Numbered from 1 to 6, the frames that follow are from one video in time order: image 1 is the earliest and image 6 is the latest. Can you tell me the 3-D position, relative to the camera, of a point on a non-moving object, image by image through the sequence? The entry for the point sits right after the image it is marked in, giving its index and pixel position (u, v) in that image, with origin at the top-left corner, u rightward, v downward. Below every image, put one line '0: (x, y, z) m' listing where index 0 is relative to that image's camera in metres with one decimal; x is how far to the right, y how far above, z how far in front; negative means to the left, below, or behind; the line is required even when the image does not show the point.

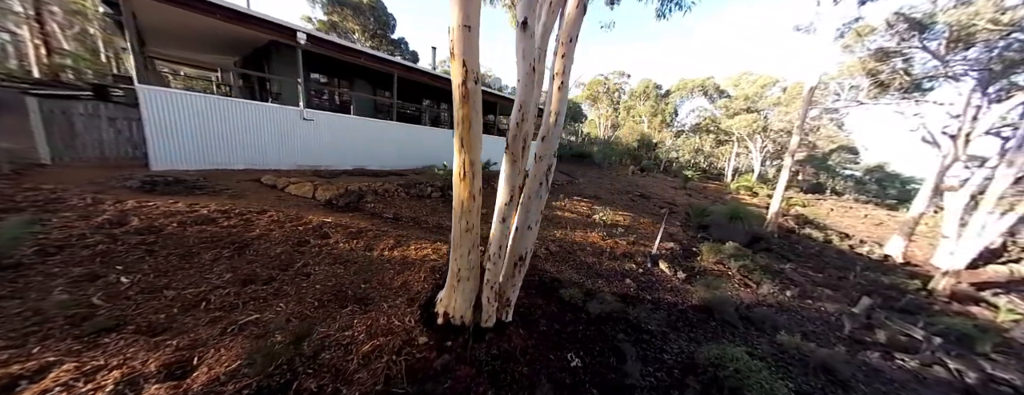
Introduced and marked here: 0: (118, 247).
0: (-3.0, -0.4, +1.9) m
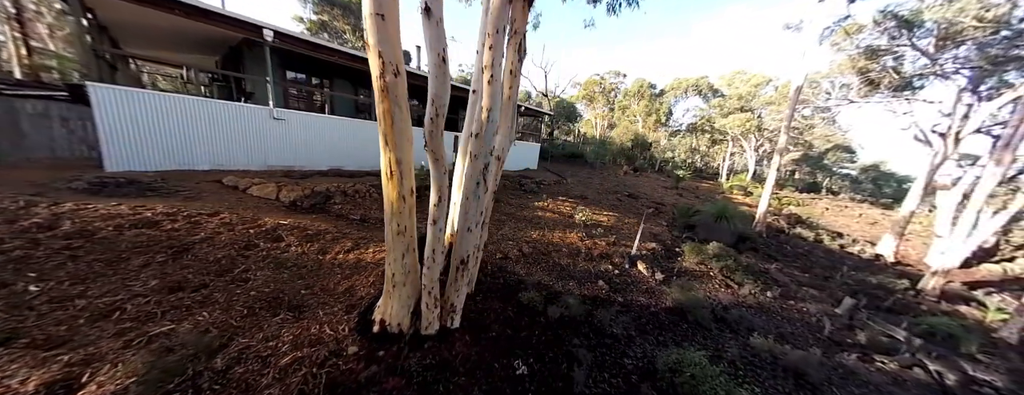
0: (-3.4, -0.4, +1.8) m
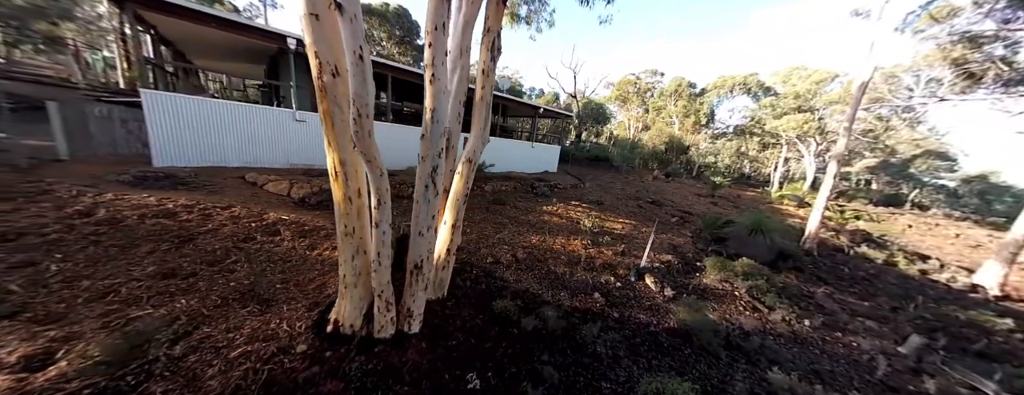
0: (-3.6, -0.3, +2.1) m
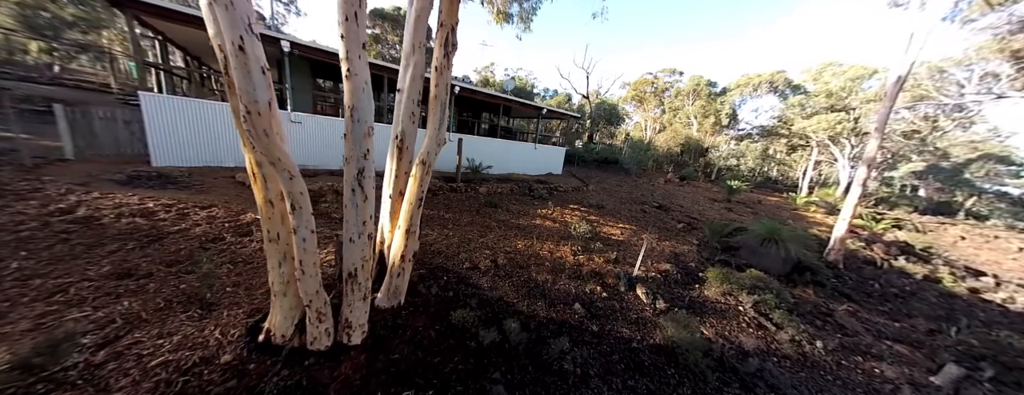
0: (-4.0, -0.3, +2.2) m
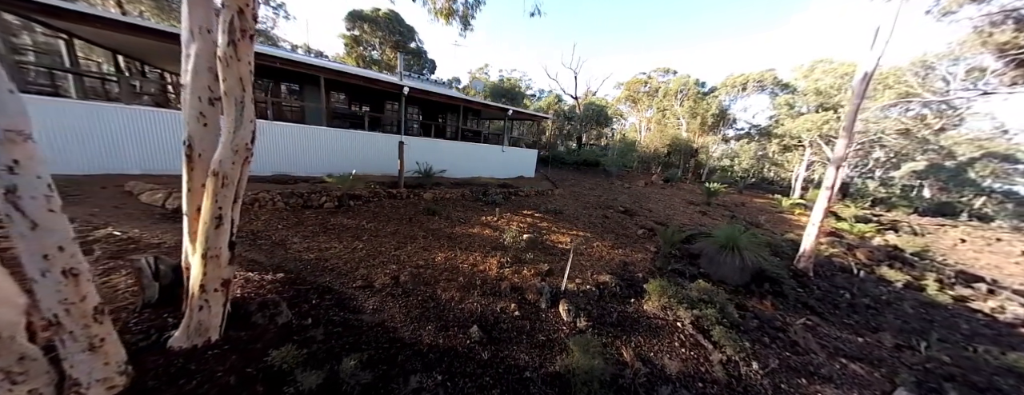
0: (-5.2, -0.4, +1.8) m
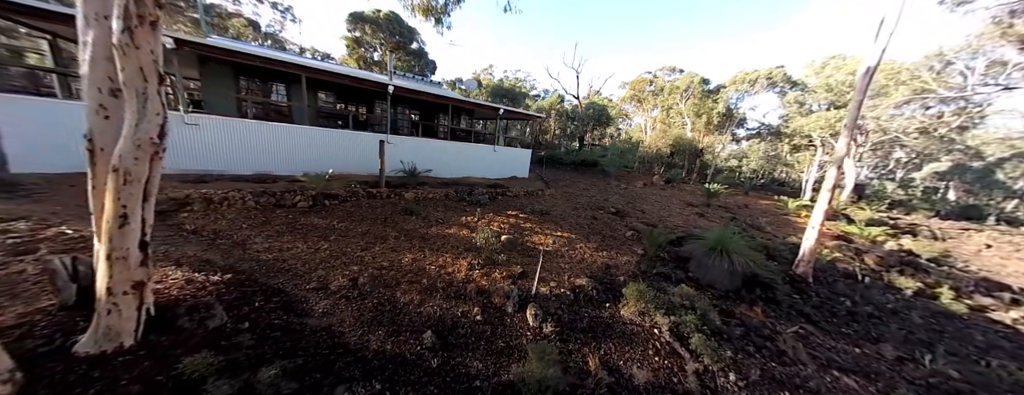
0: (-5.7, -0.4, +1.8) m
